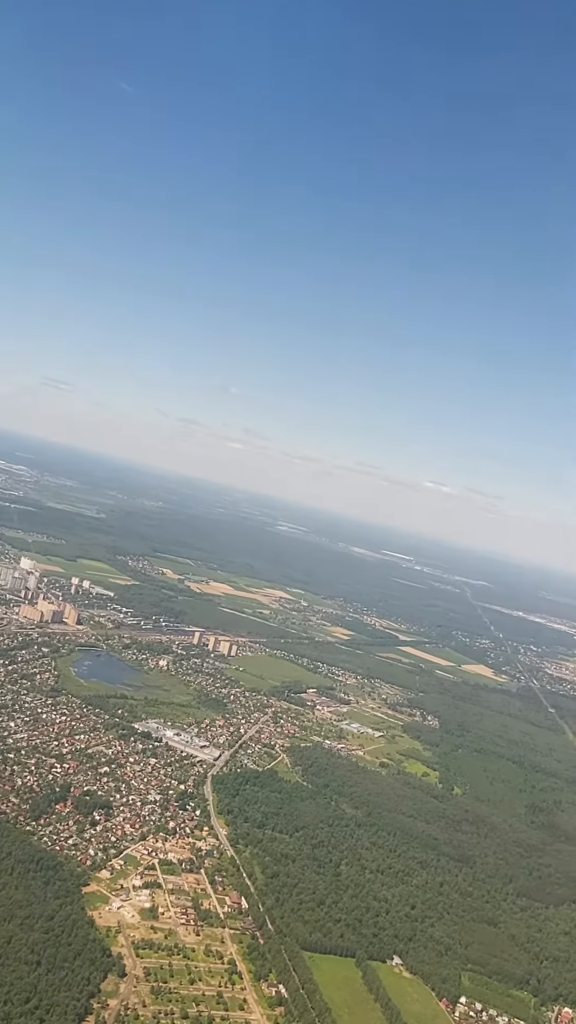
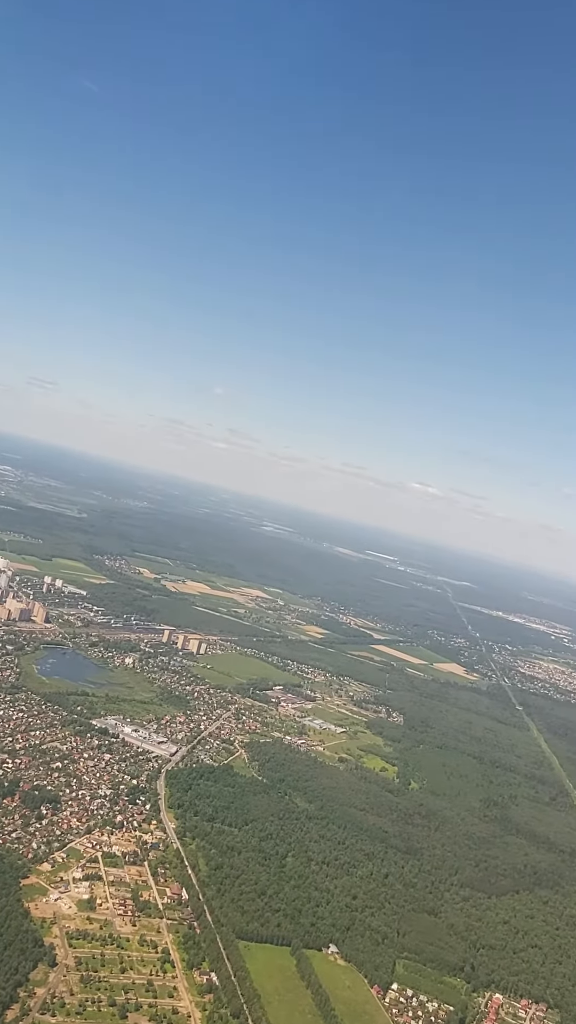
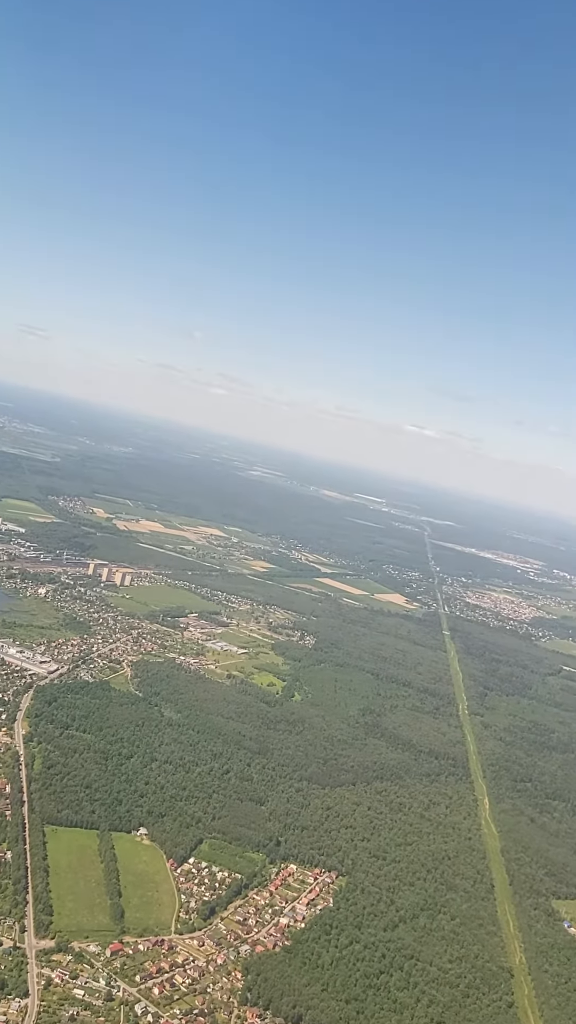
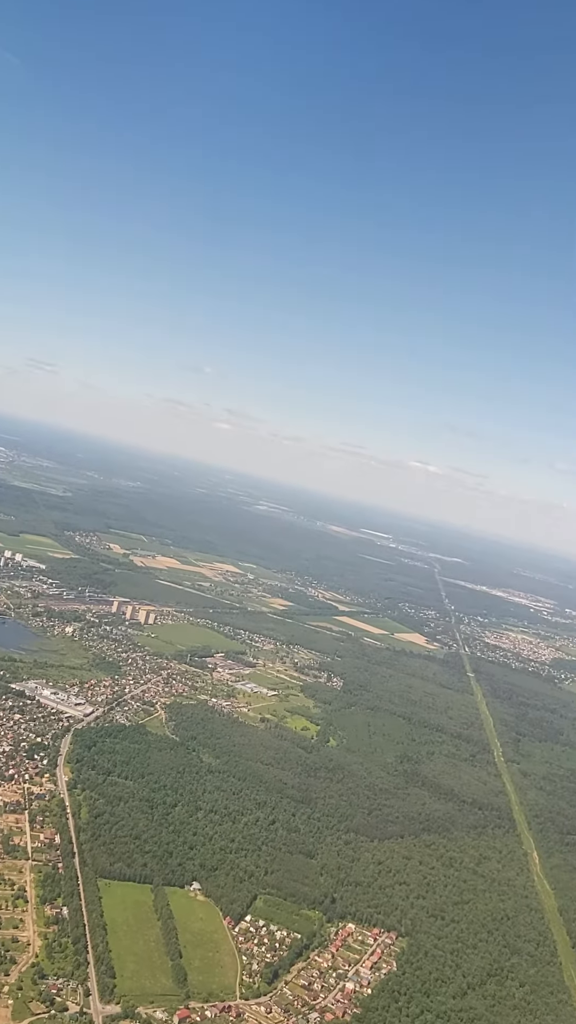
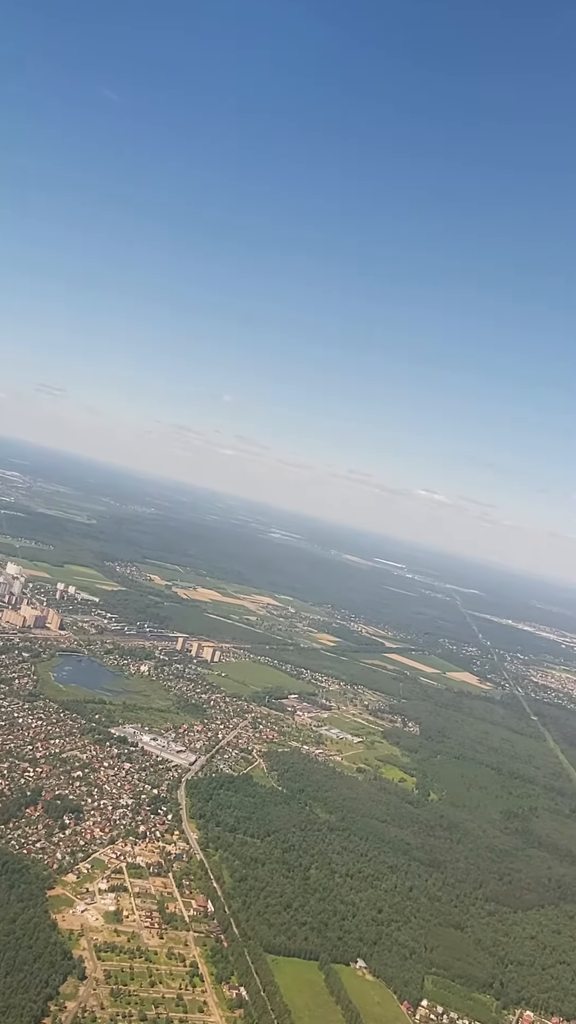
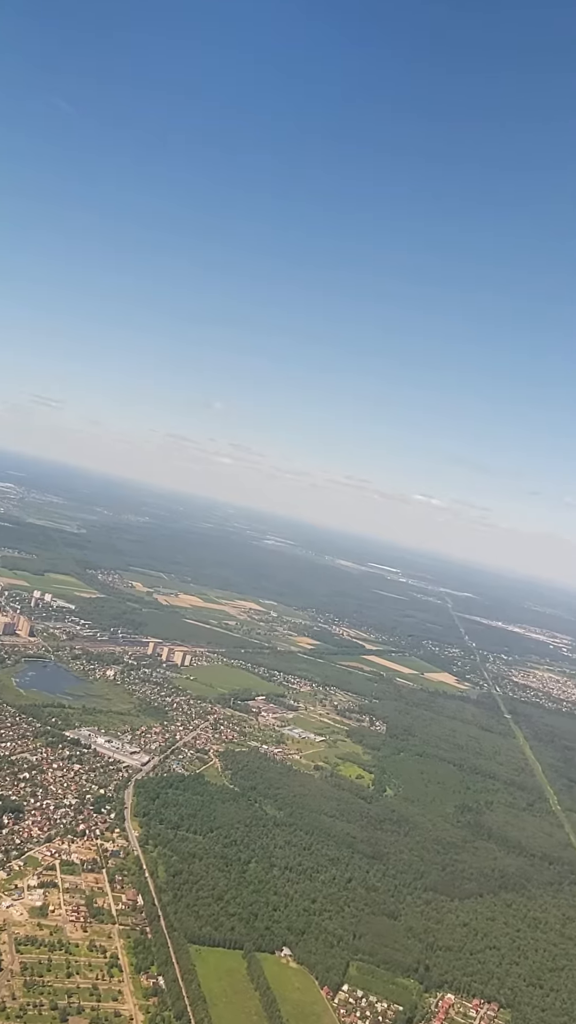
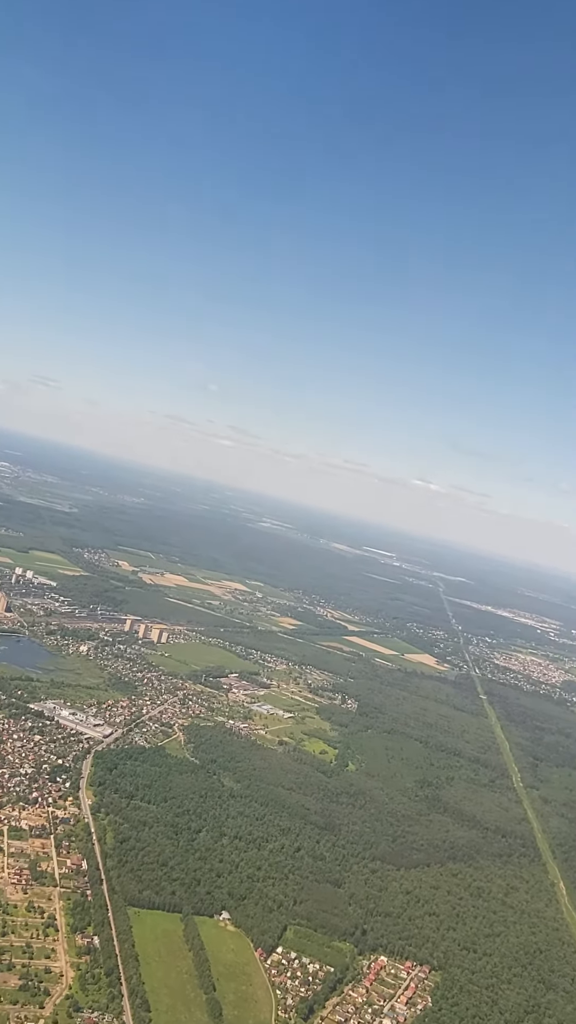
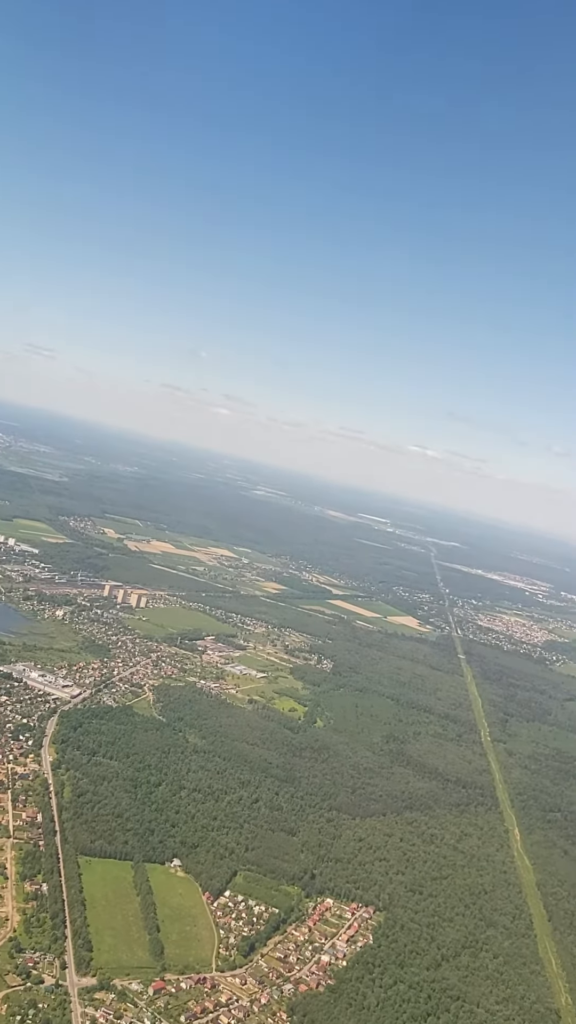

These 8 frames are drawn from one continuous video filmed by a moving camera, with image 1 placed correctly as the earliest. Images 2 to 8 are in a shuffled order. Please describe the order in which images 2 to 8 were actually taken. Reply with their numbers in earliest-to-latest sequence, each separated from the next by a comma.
5, 2, 6, 7, 4, 8, 3
